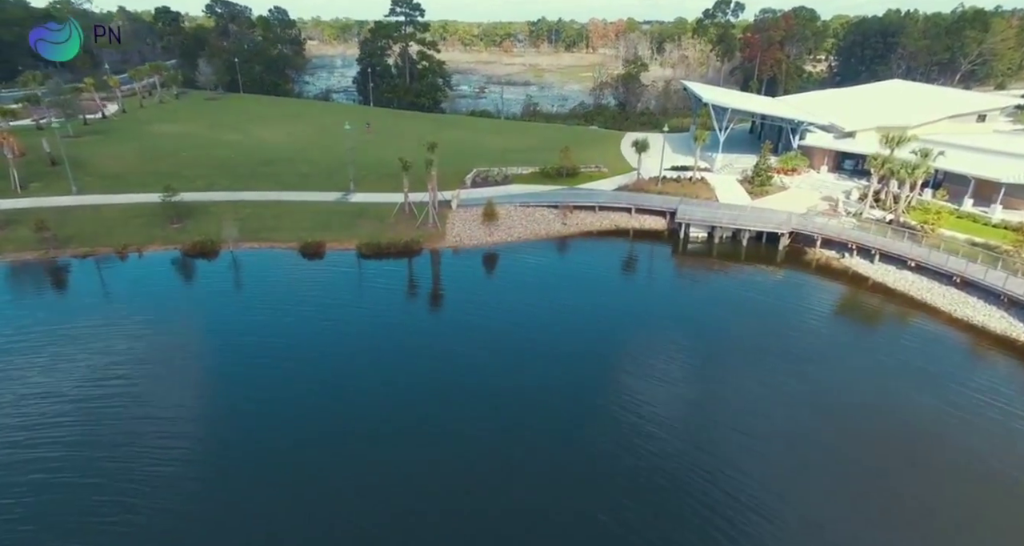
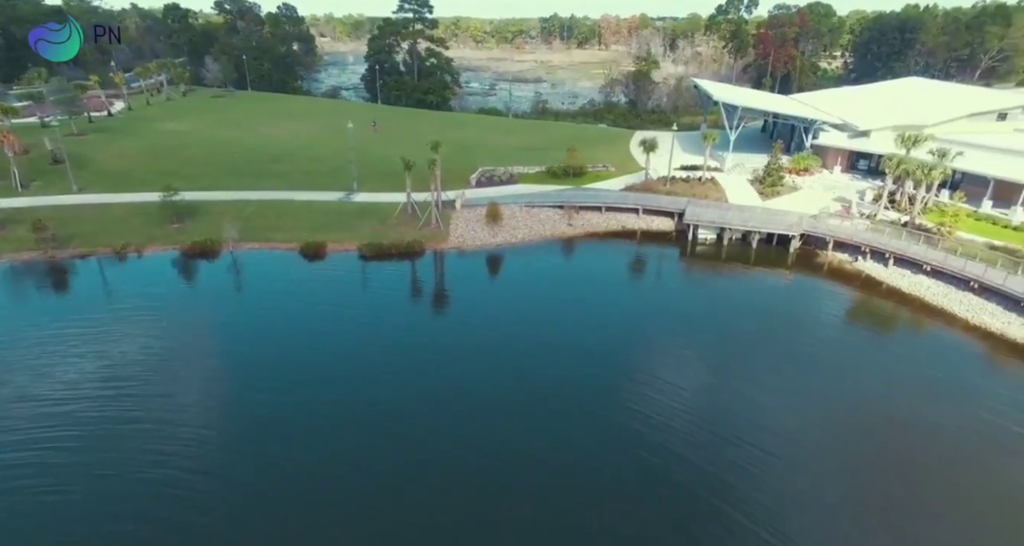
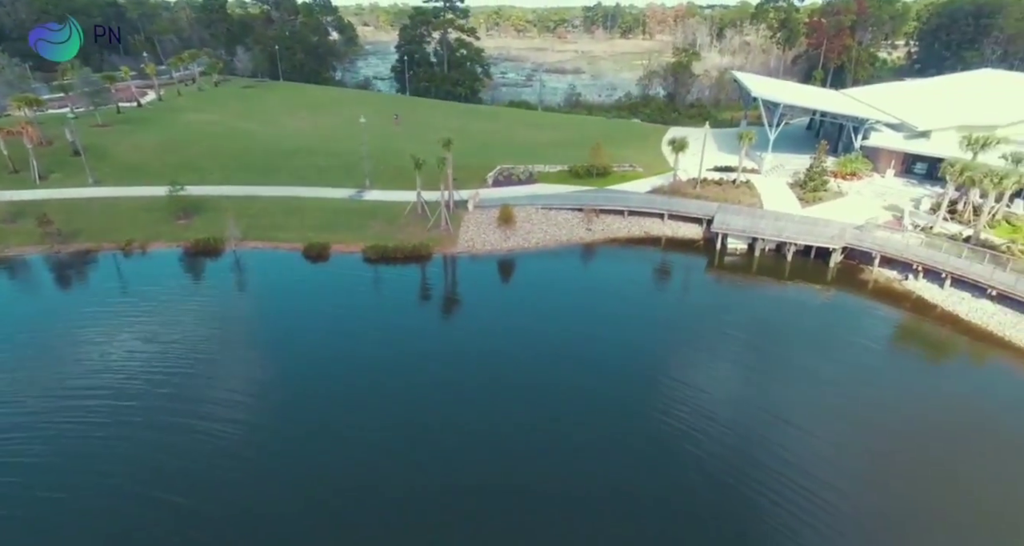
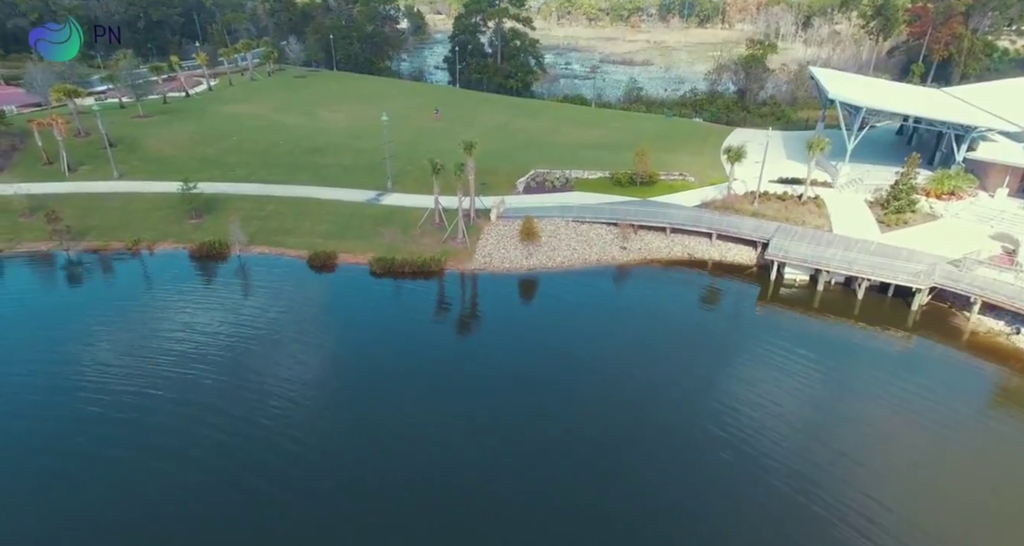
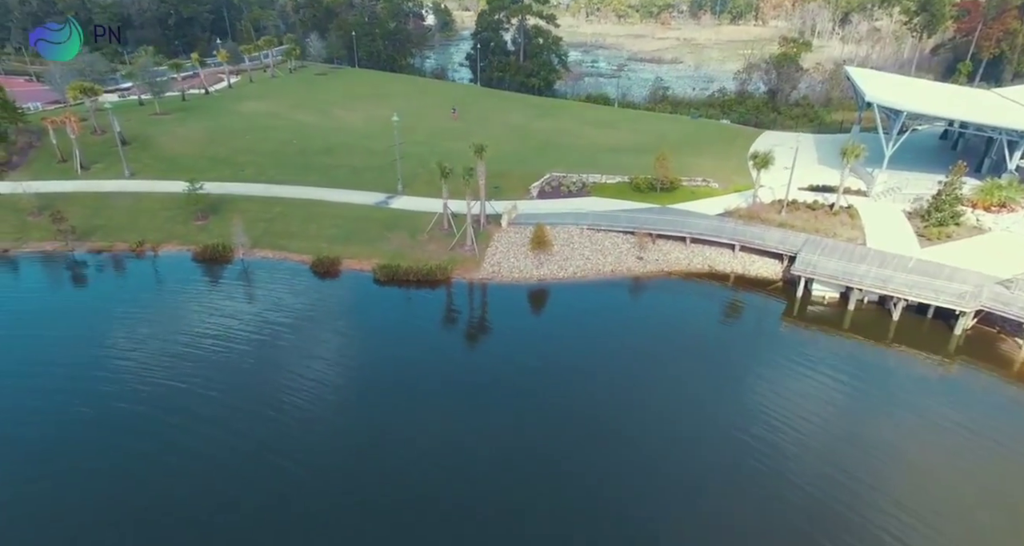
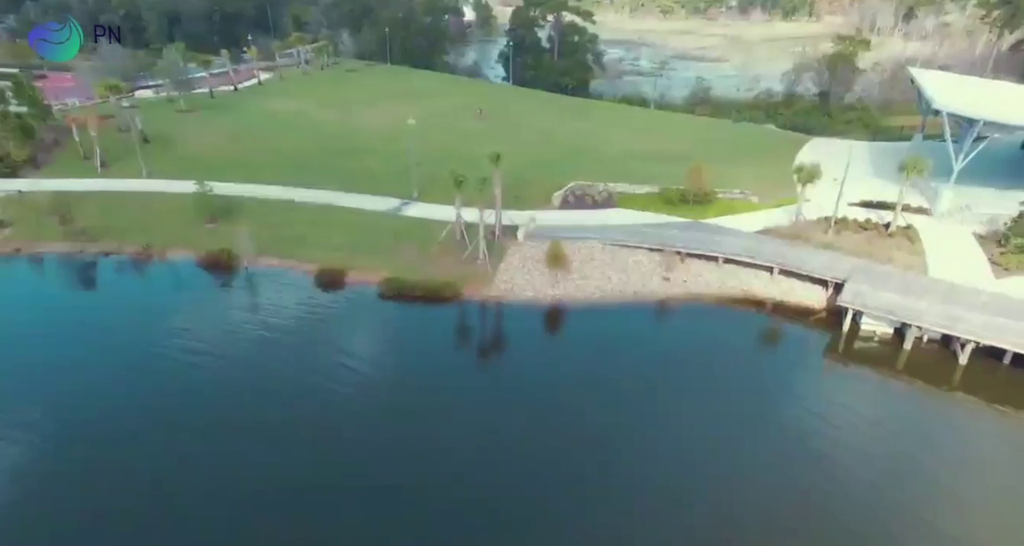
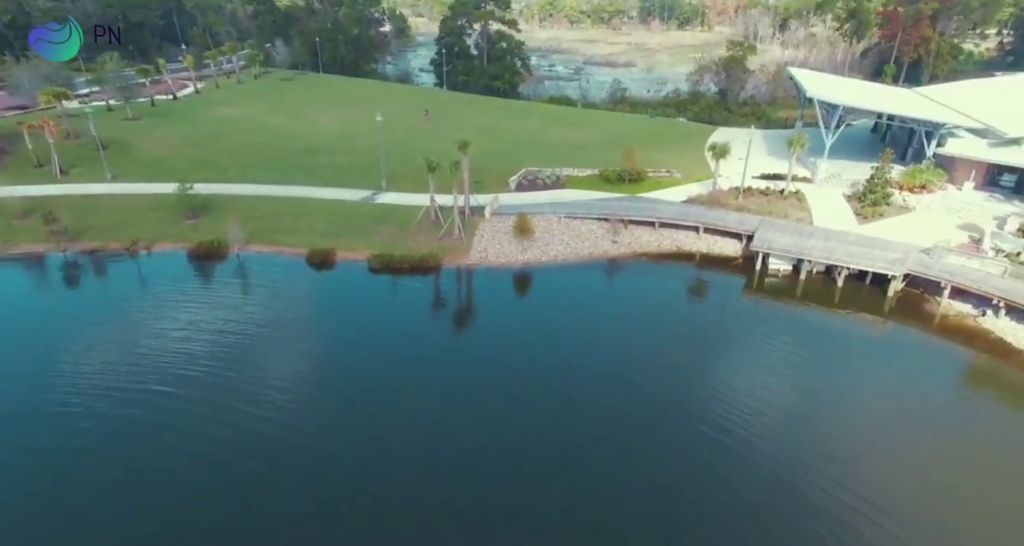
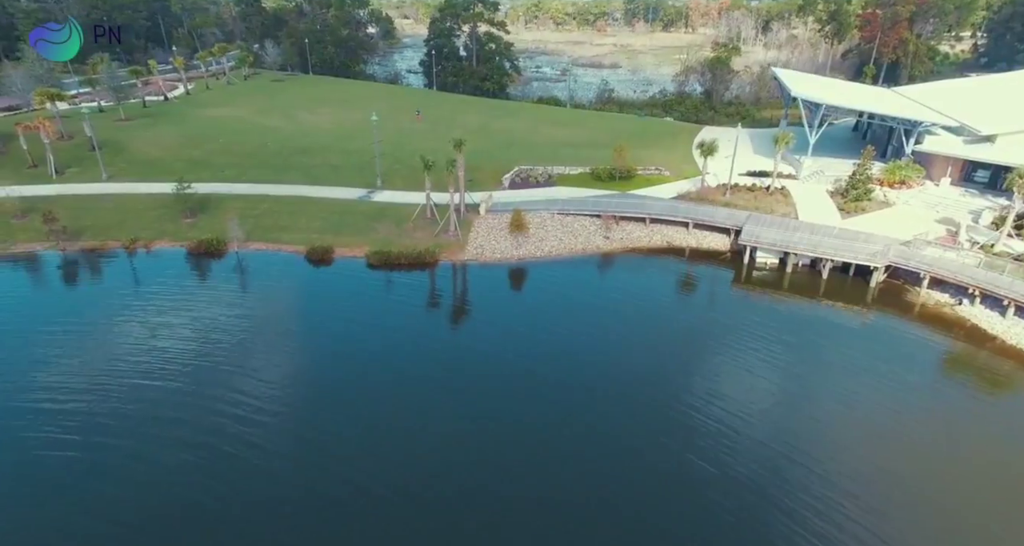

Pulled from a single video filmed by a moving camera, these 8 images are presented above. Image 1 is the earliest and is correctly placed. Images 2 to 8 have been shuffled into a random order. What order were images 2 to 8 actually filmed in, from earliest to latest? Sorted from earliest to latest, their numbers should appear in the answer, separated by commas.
8, 4, 5, 6, 7, 3, 2
